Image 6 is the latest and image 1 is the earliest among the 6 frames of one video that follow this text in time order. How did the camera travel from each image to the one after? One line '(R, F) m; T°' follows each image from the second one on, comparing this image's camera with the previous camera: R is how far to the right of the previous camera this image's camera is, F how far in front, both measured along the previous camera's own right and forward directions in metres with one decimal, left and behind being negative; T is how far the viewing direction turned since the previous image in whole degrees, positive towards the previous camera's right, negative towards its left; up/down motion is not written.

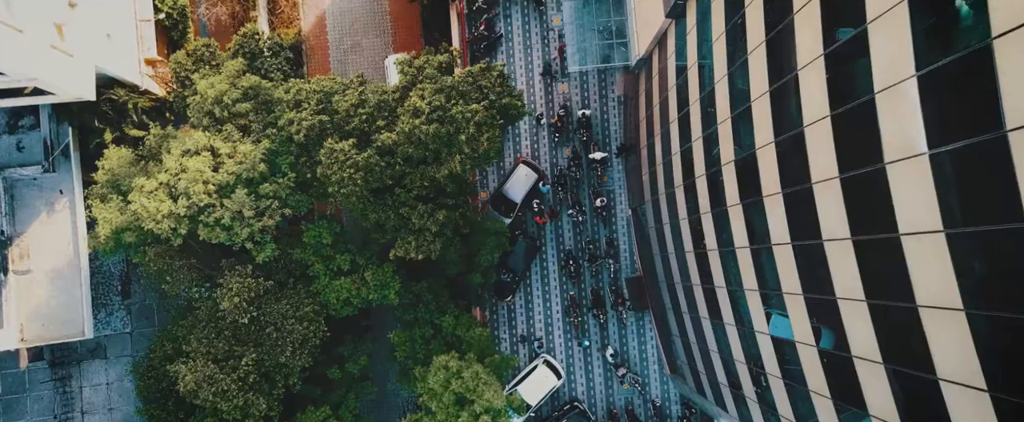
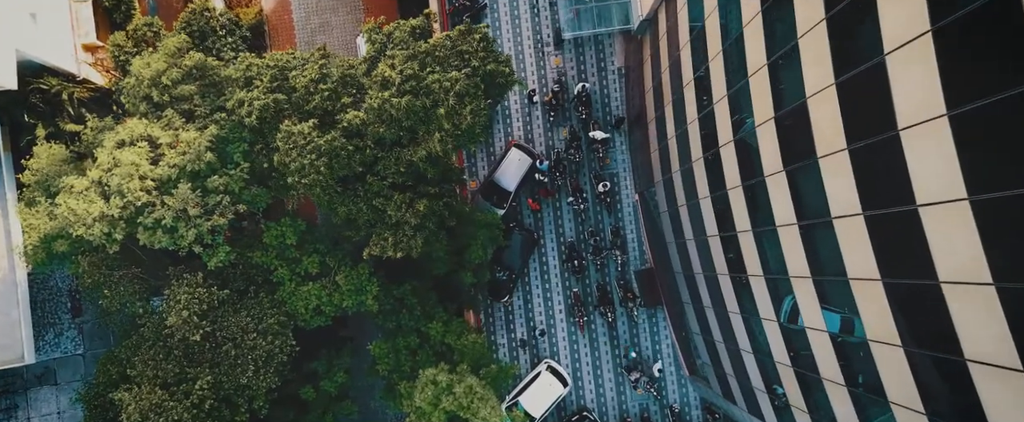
(+0.2, +4.1) m; 0°
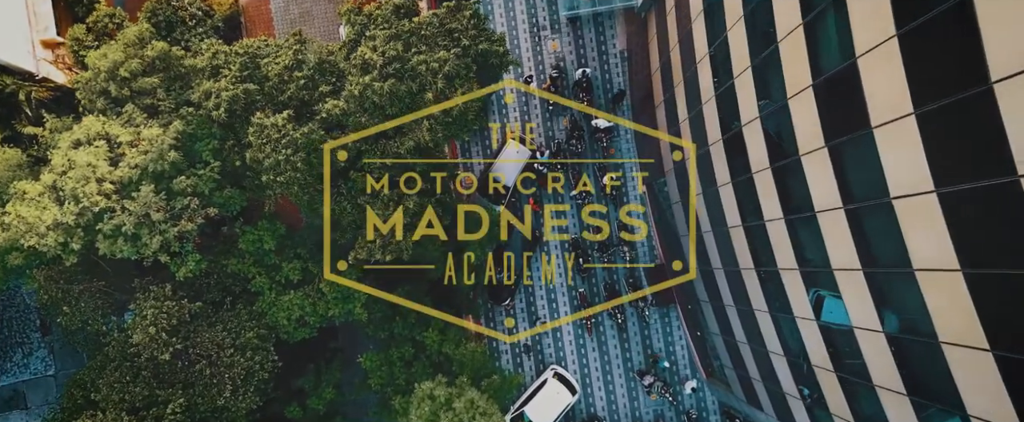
(0.0, +2.3) m; 0°
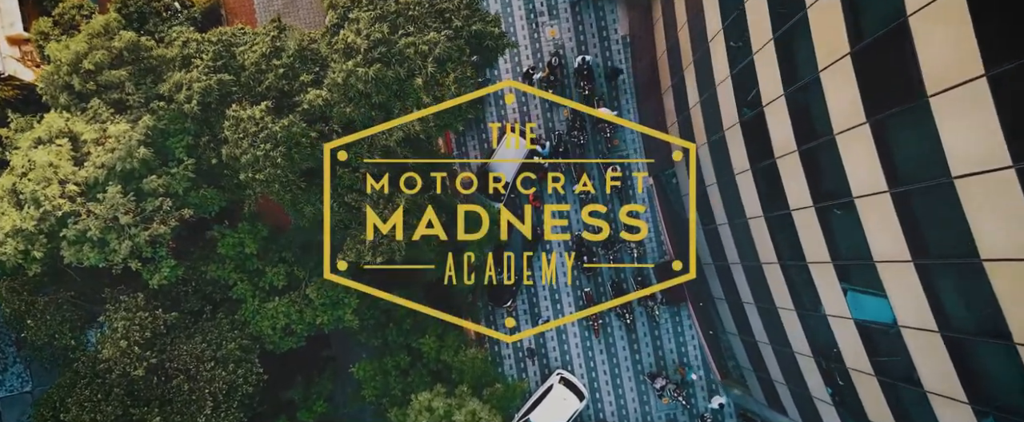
(0.0, +1.7) m; 0°
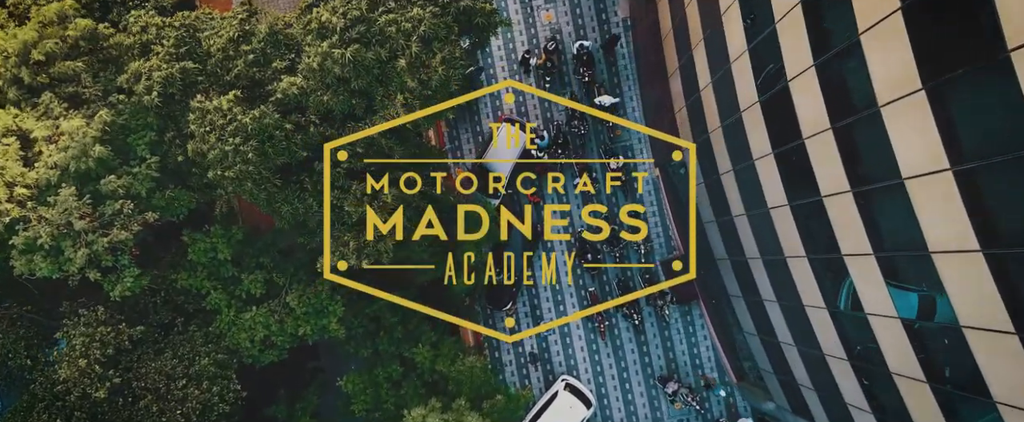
(0.0, +1.9) m; 0°
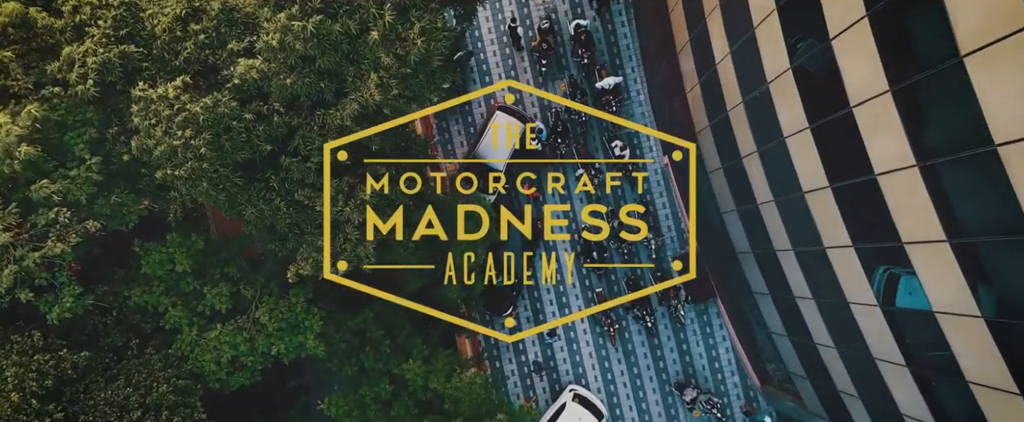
(0.0, +2.4) m; 0°
